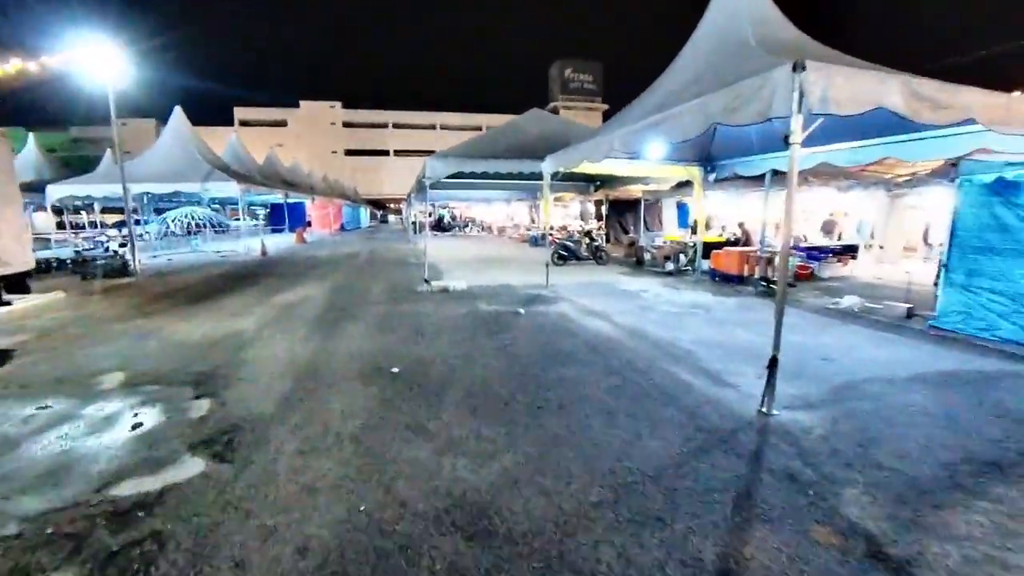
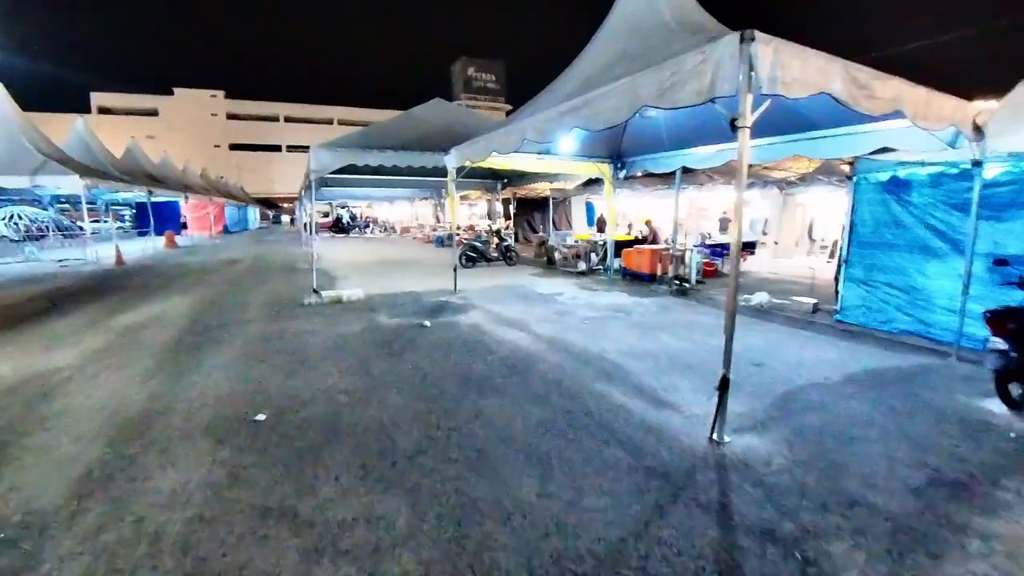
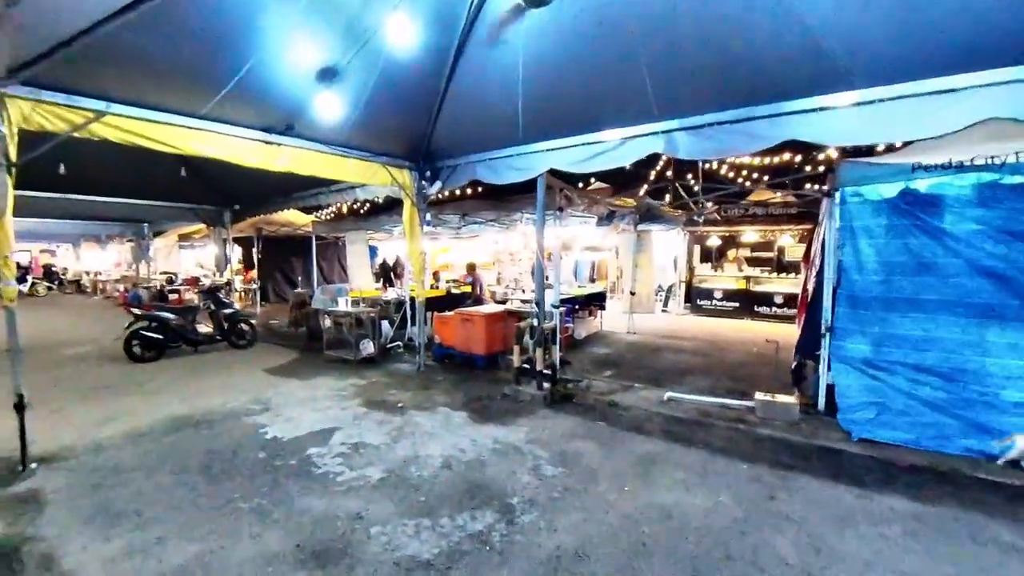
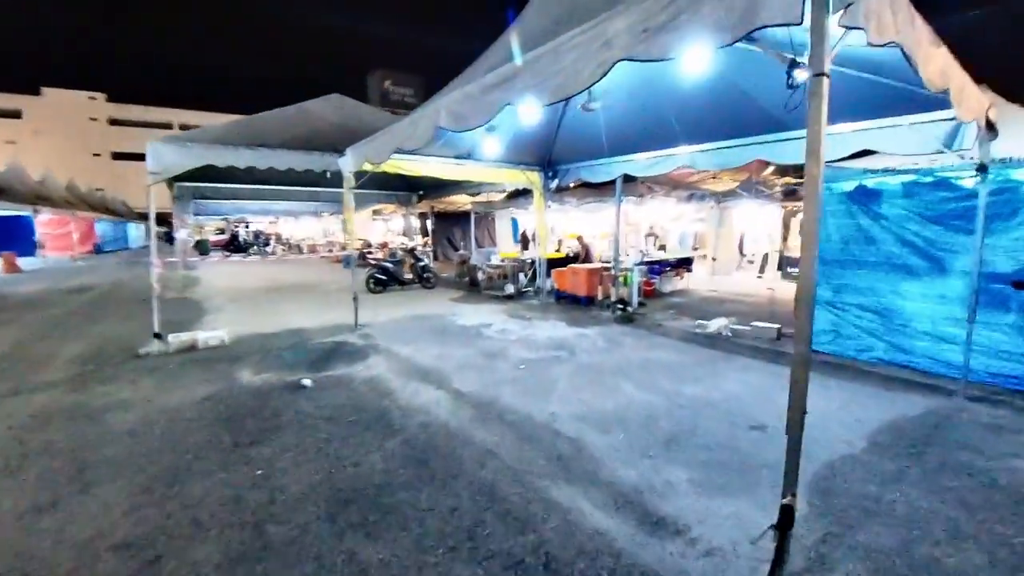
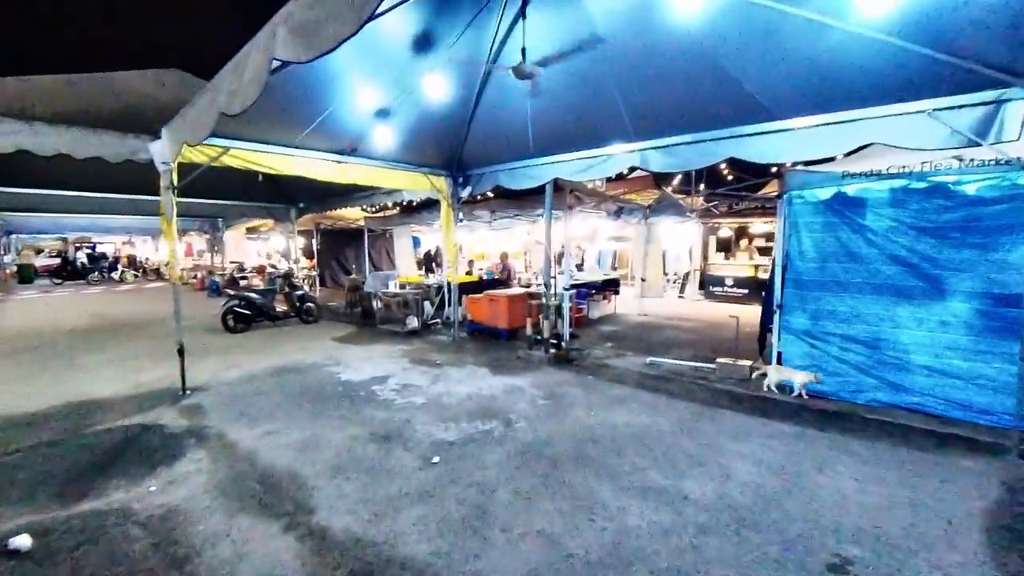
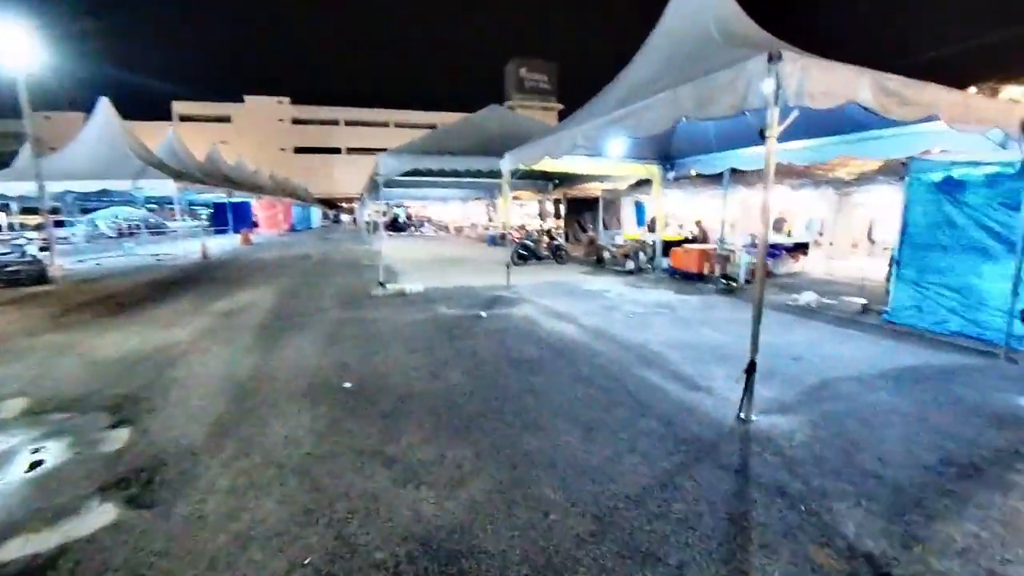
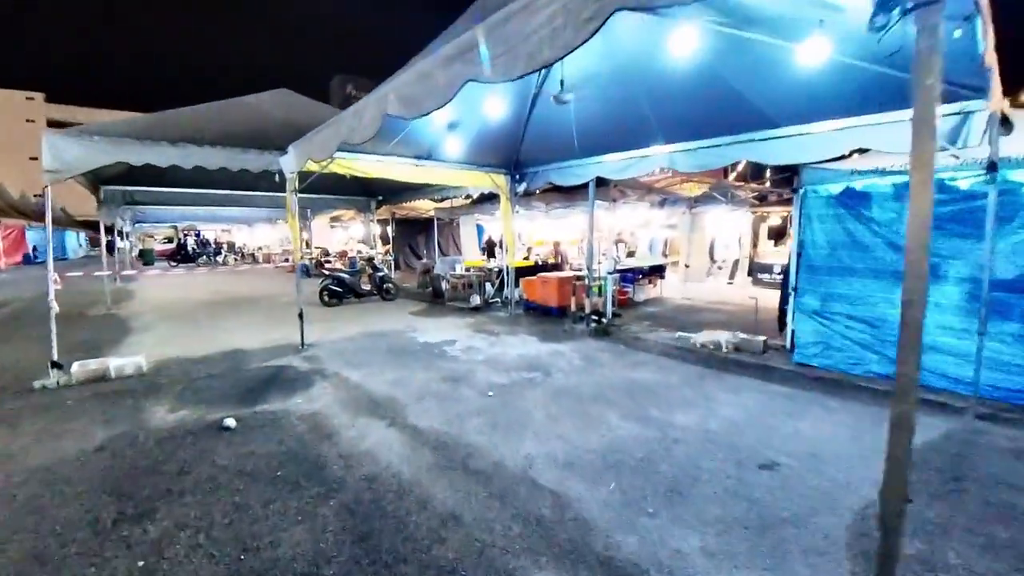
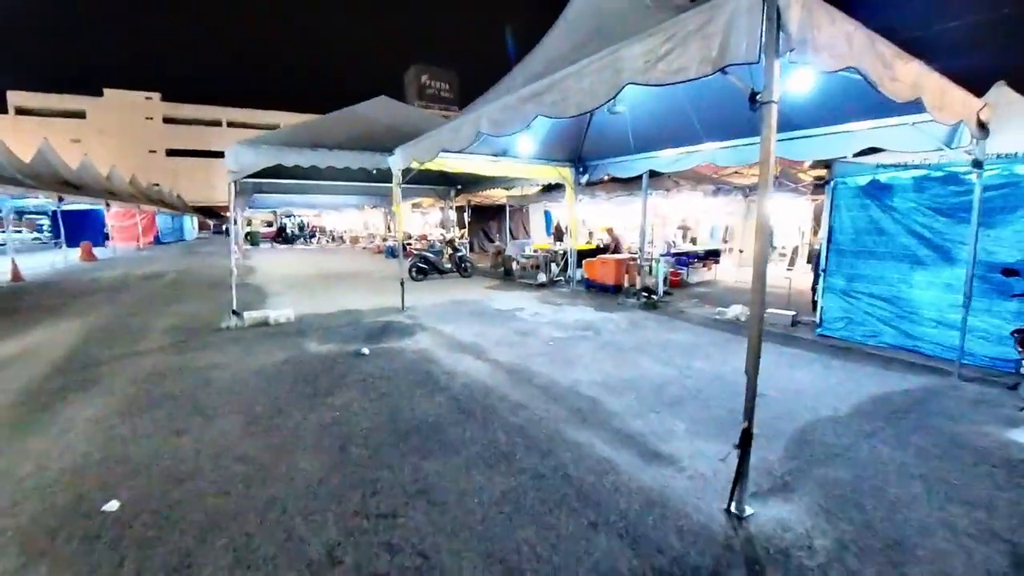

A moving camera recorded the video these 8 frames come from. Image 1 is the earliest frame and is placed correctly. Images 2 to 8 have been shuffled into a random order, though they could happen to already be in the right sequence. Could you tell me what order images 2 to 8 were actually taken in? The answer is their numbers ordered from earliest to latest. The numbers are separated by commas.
6, 2, 8, 4, 7, 5, 3
